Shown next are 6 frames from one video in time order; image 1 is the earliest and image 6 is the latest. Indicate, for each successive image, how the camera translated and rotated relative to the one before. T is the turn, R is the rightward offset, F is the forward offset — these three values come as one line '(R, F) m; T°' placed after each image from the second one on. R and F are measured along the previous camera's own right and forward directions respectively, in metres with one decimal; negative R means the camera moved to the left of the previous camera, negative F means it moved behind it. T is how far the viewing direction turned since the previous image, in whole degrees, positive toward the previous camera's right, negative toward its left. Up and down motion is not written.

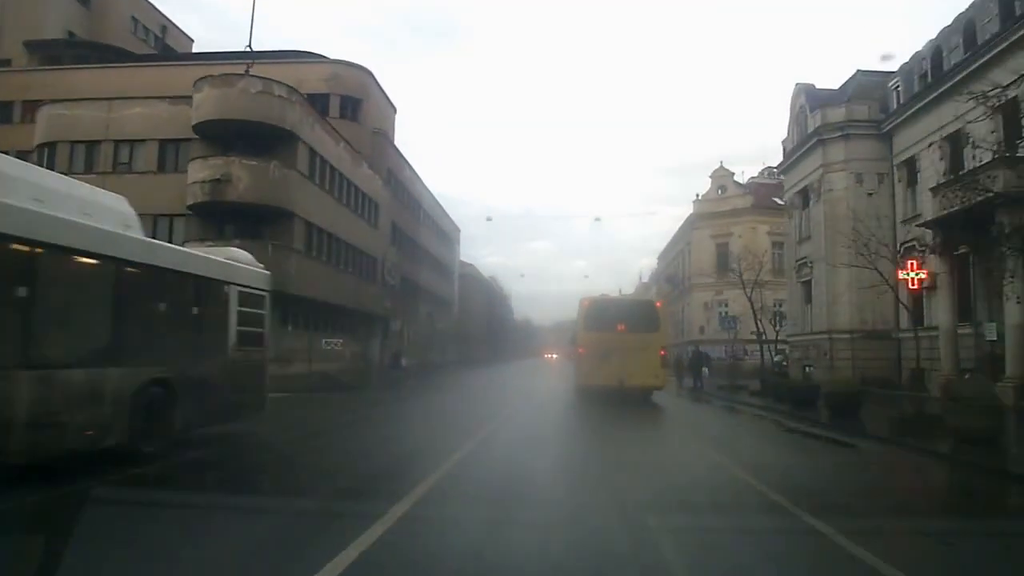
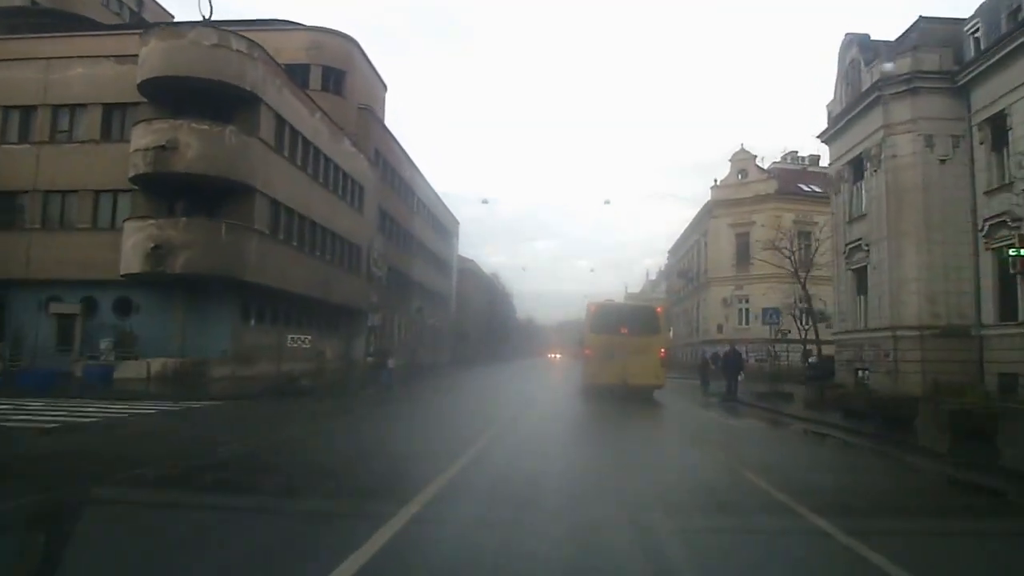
(+0.2, +4.6) m; 0°
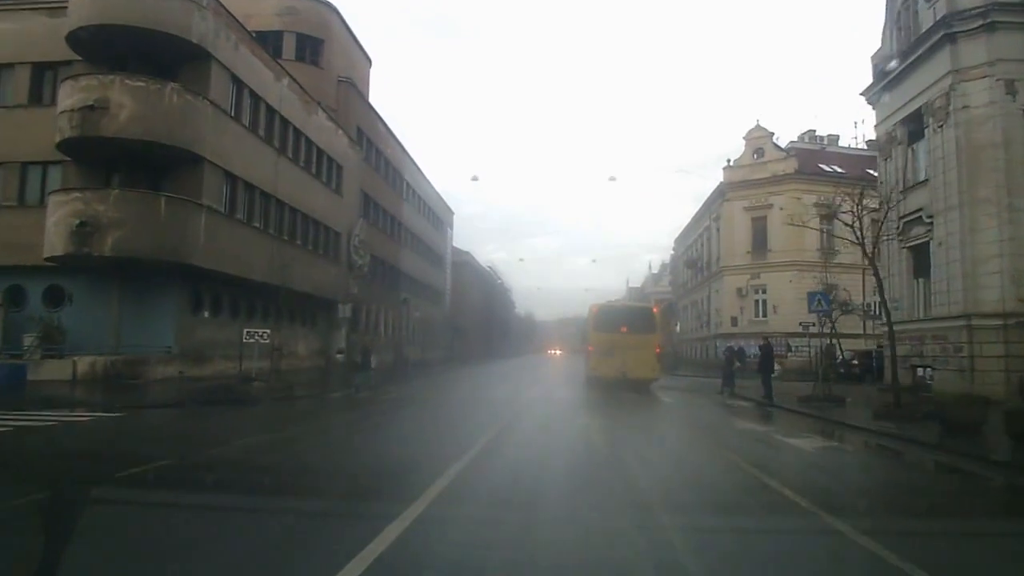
(+0.2, +3.9) m; 0°
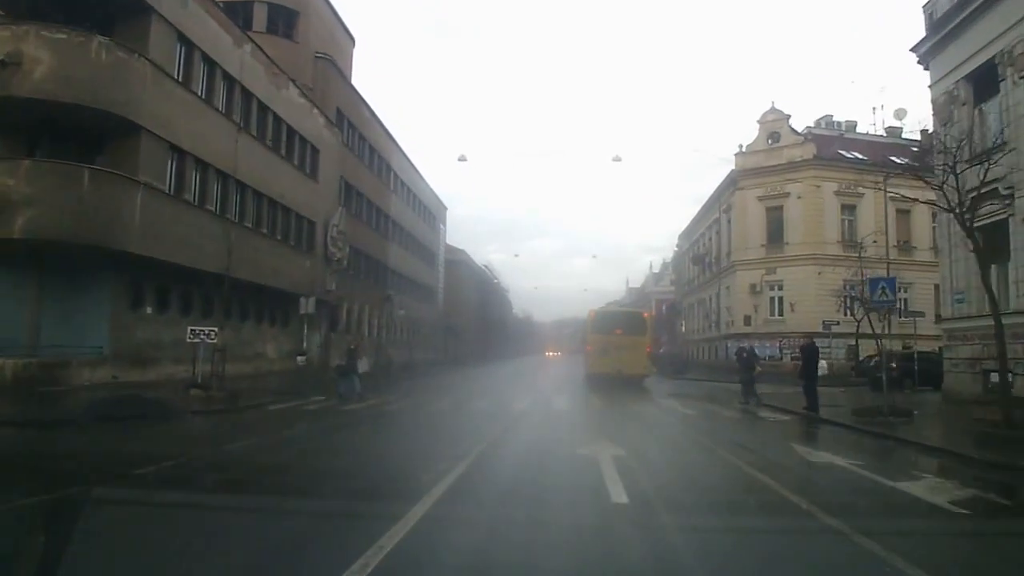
(+0.2, +3.4) m; 0°
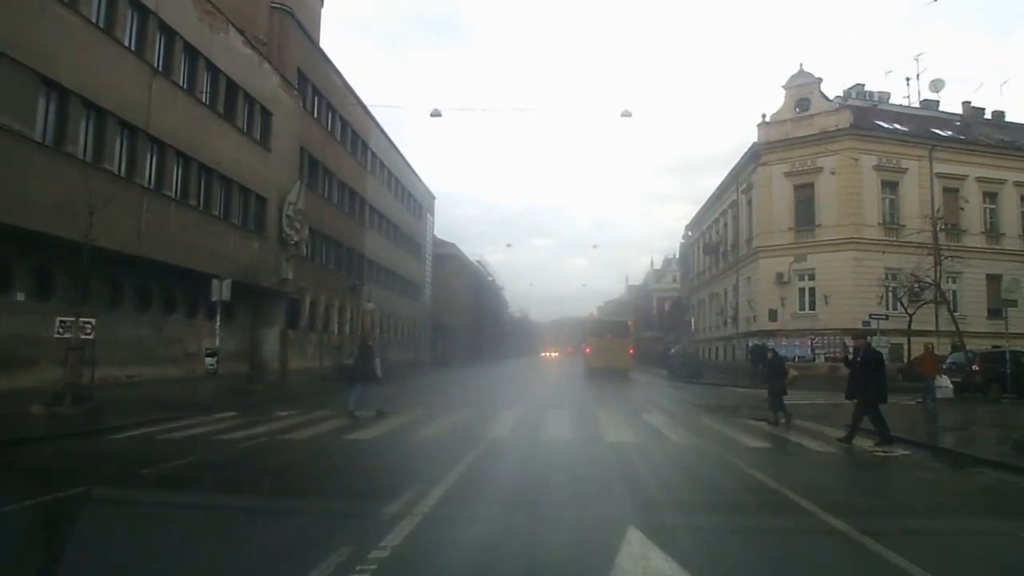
(+0.3, +5.2) m; 0°
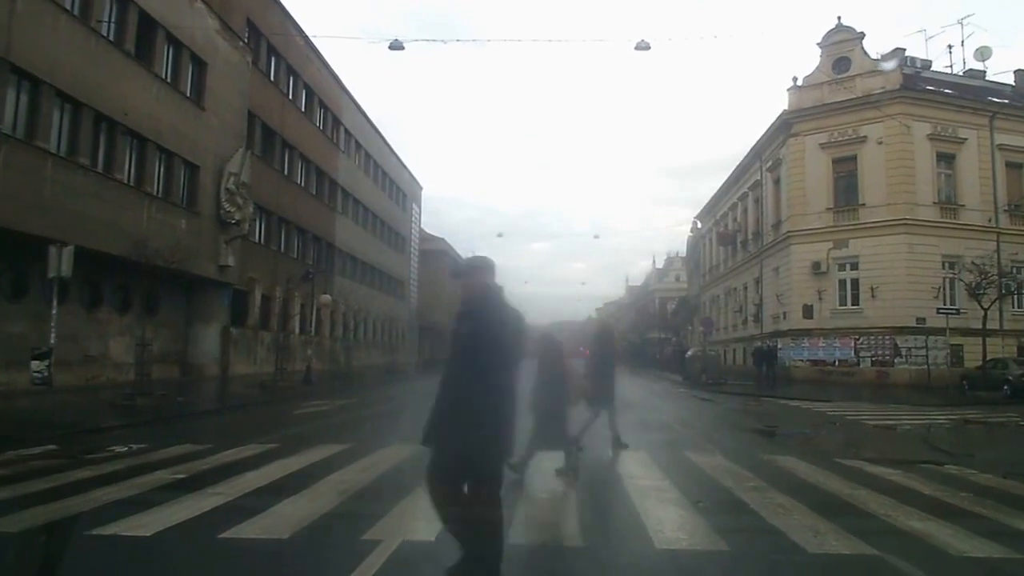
(+0.3, +5.1) m; 0°
